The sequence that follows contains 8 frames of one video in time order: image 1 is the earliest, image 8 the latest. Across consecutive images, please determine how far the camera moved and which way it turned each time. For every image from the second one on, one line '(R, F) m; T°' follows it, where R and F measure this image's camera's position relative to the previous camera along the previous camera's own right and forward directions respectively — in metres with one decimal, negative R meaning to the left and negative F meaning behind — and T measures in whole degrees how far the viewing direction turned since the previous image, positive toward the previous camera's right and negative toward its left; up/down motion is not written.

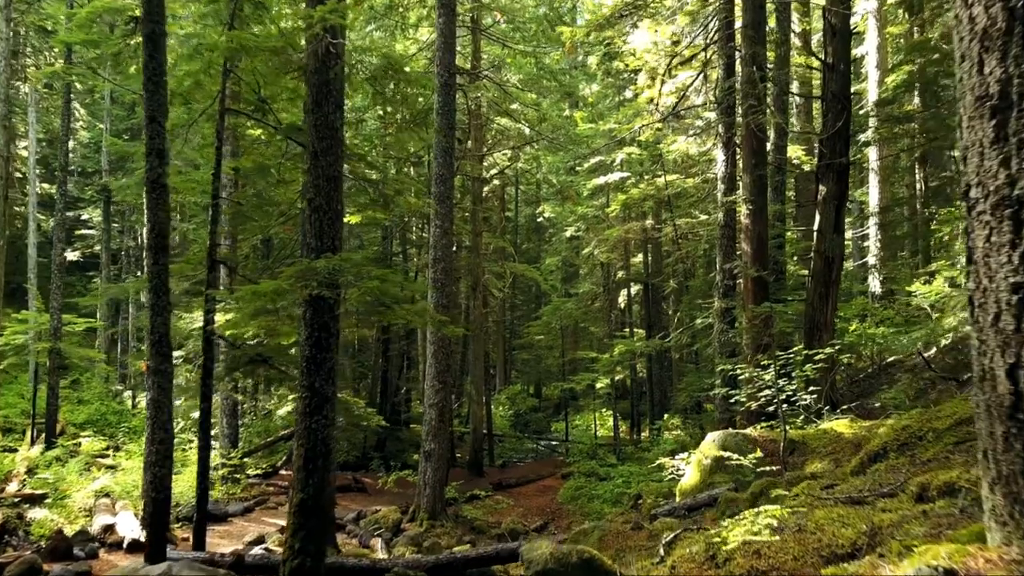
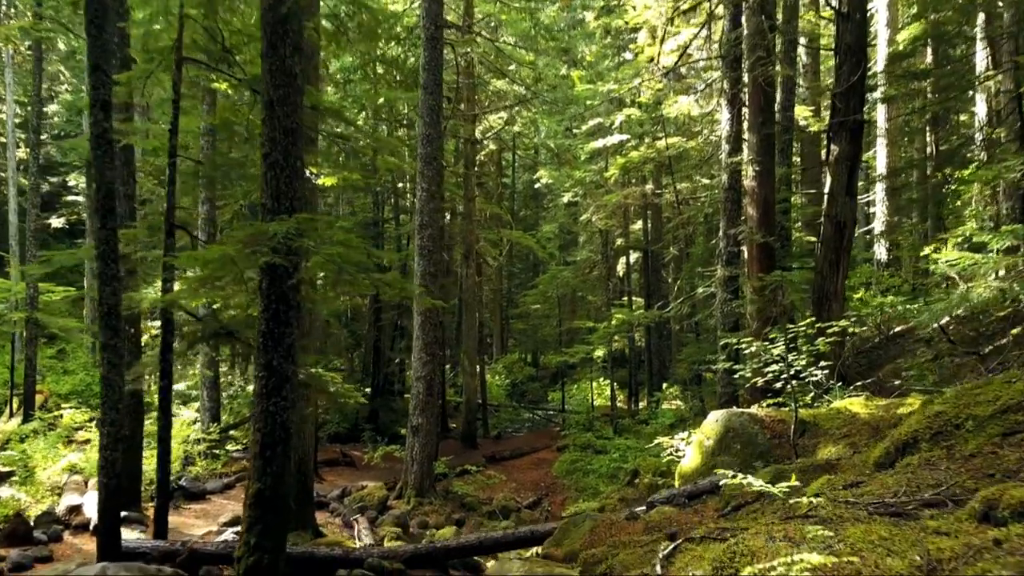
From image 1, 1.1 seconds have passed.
(+0.1, +0.7) m; 0°
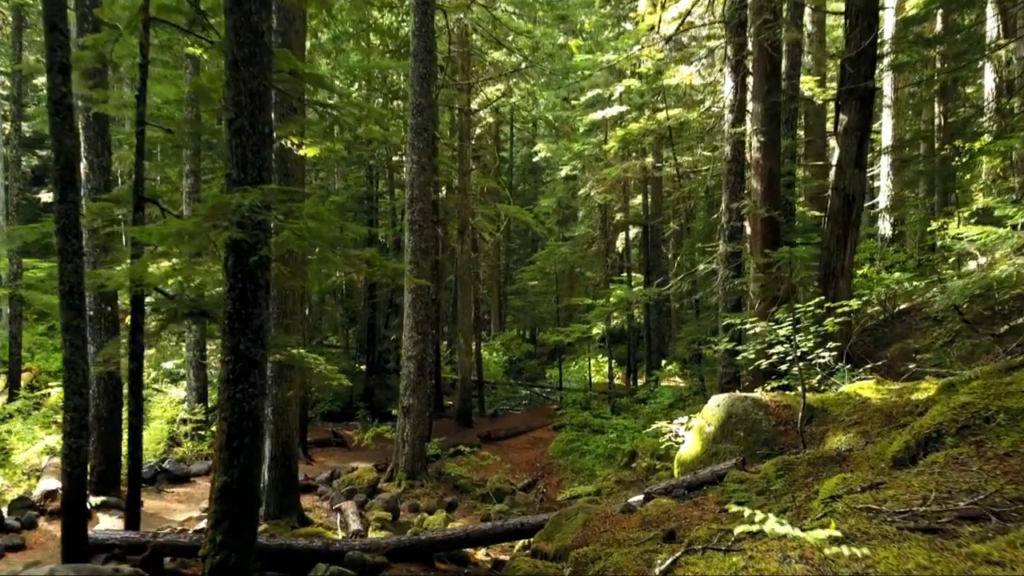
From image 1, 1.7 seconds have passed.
(+0.1, +0.4) m; 0°
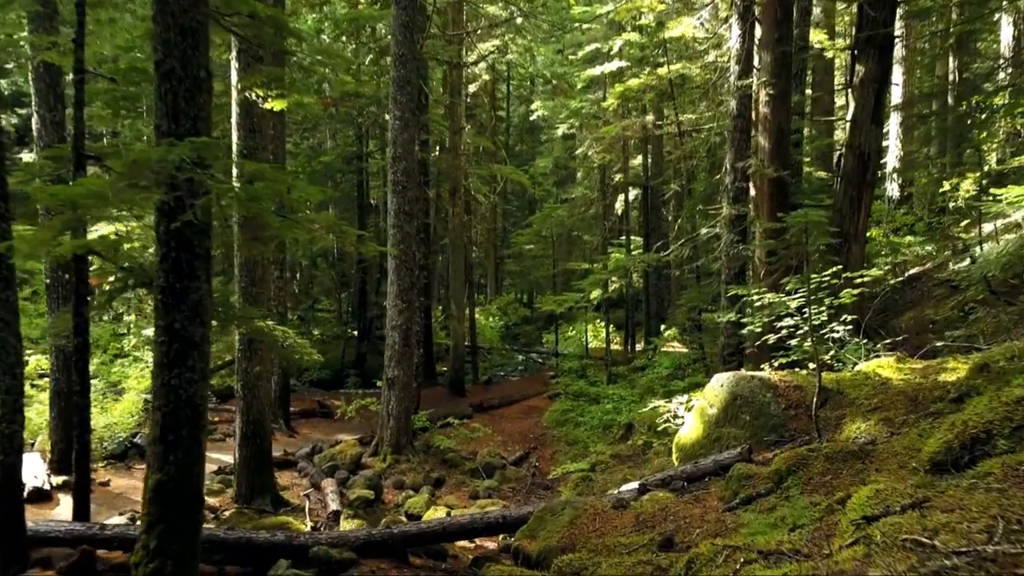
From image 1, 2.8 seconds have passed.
(+0.1, +0.7) m; 0°
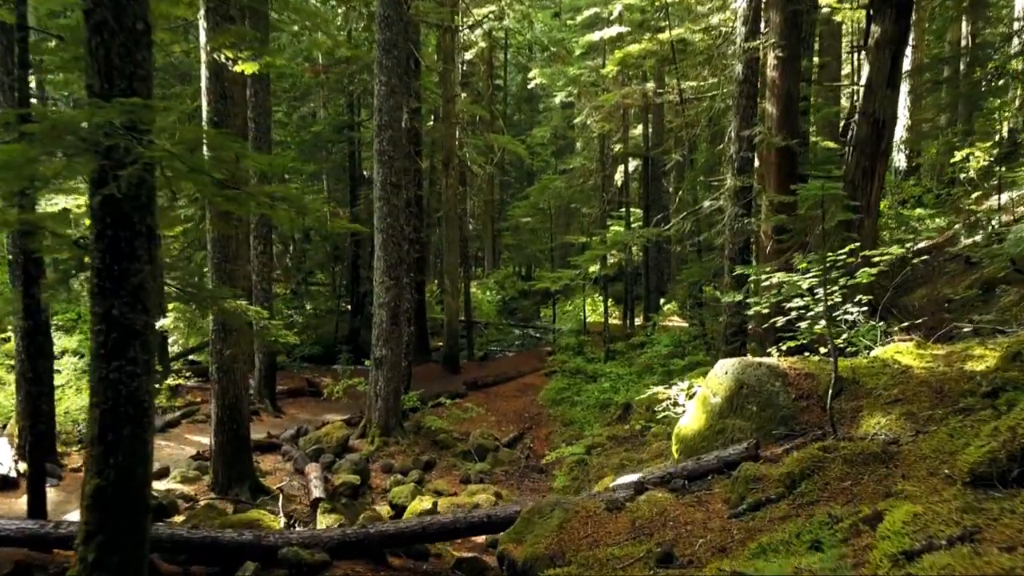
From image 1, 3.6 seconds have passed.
(+0.1, +0.5) m; 0°
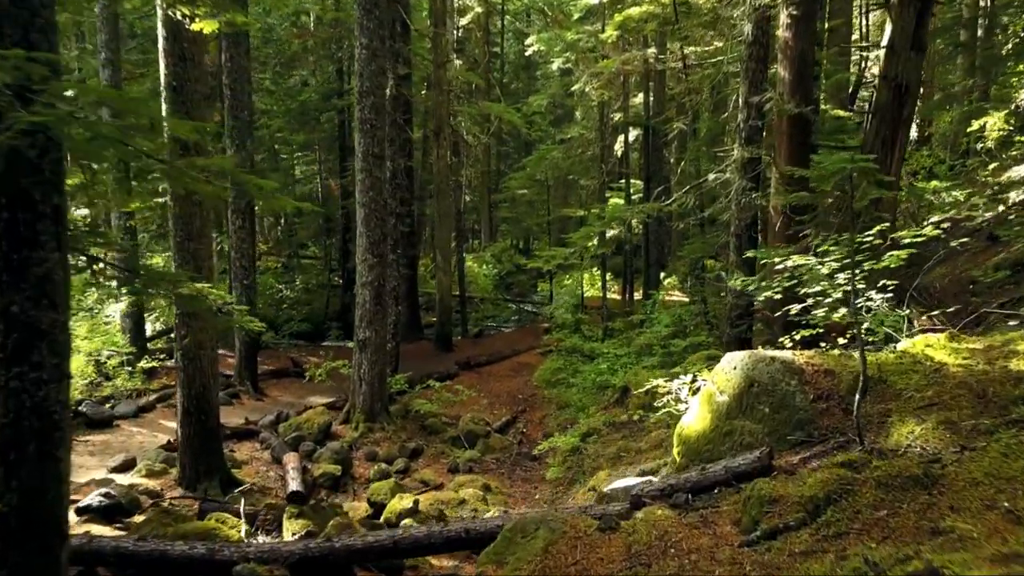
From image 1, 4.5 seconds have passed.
(+0.1, +0.6) m; 0°
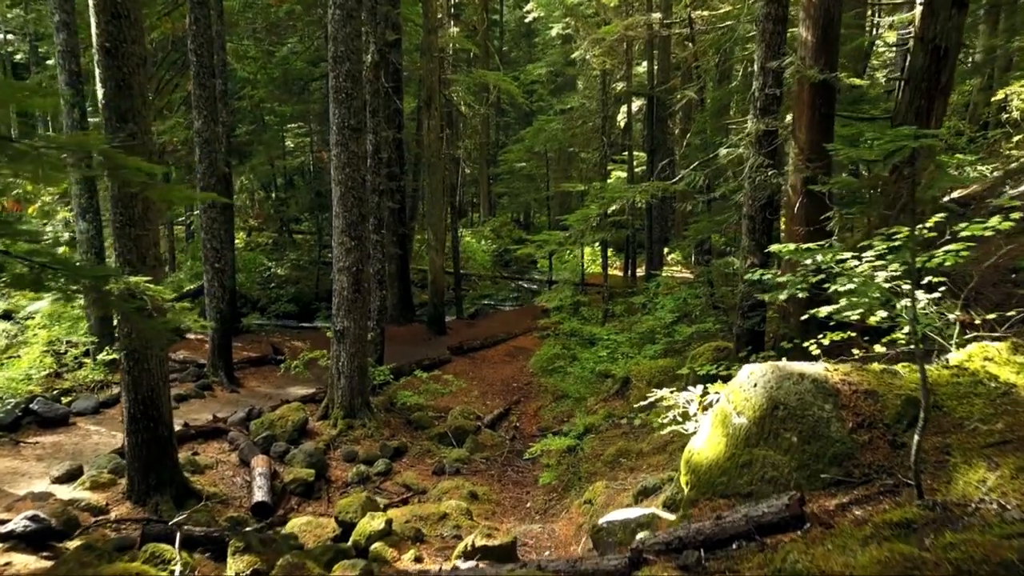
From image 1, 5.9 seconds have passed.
(+0.1, +0.8) m; 0°
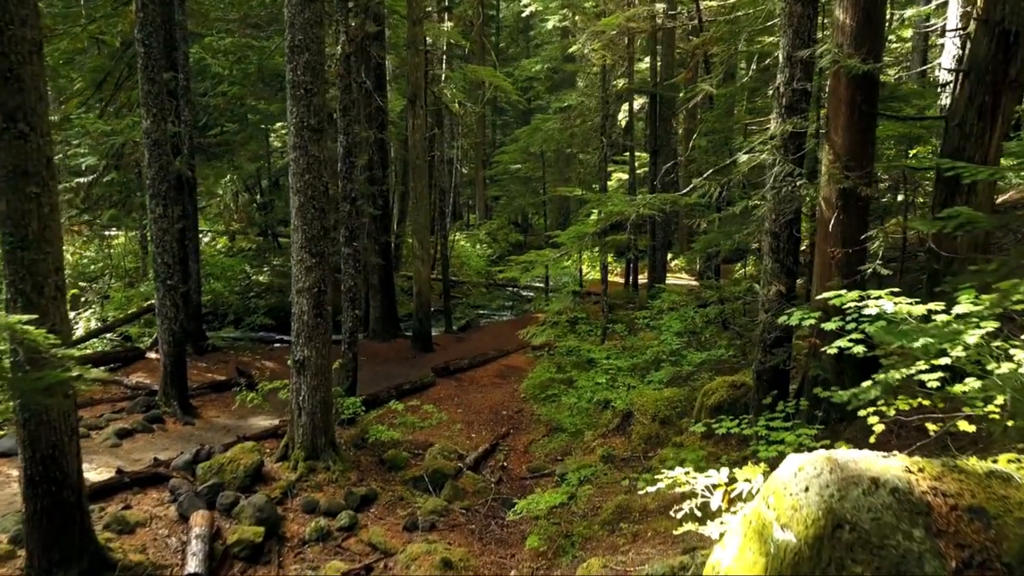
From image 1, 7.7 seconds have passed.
(+0.2, +1.2) m; 0°
